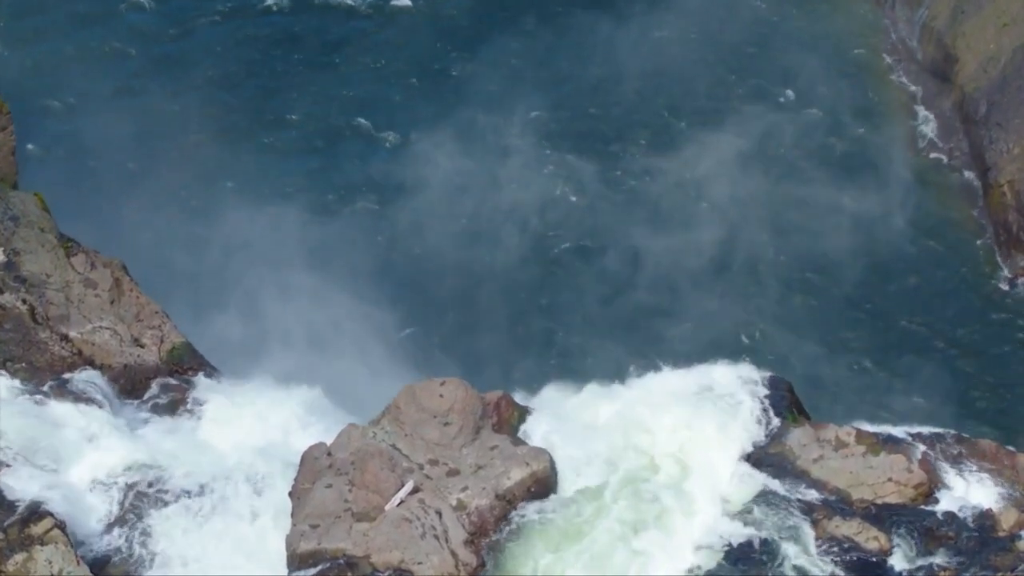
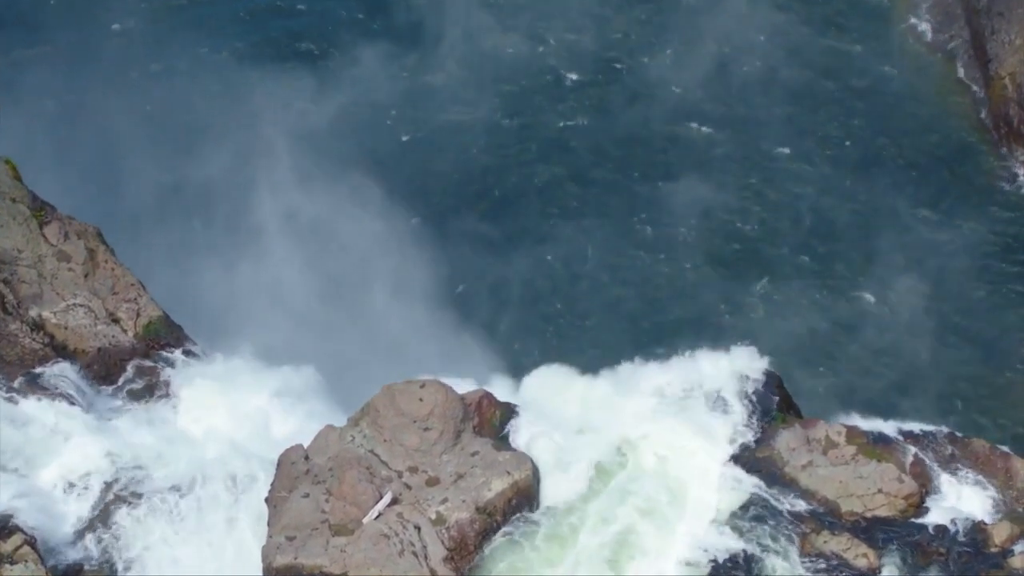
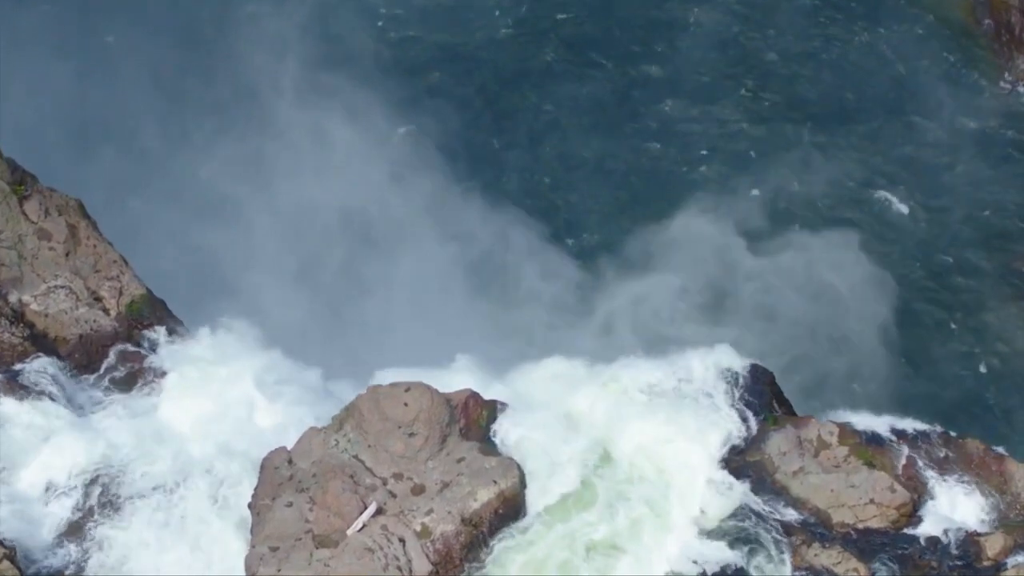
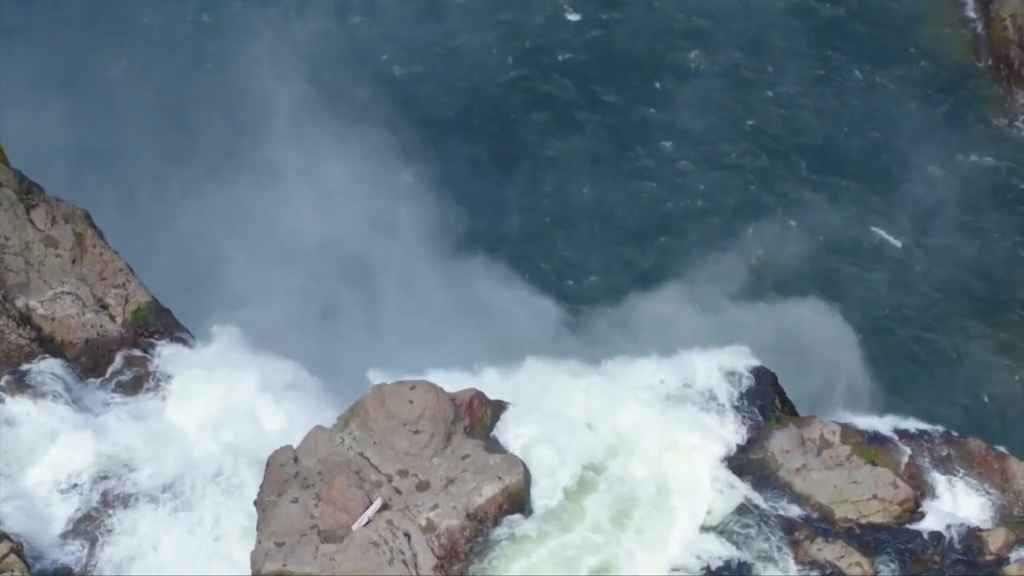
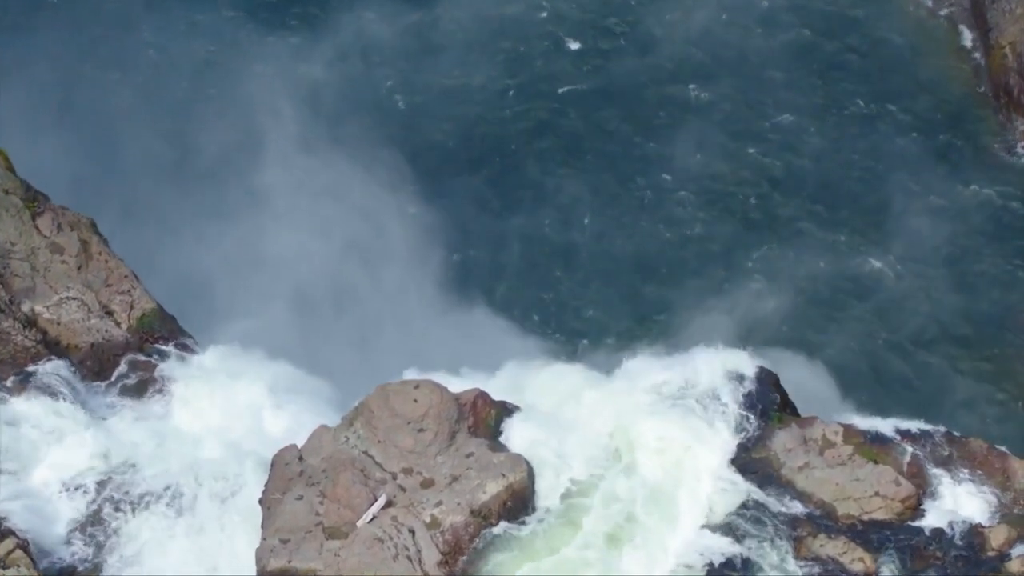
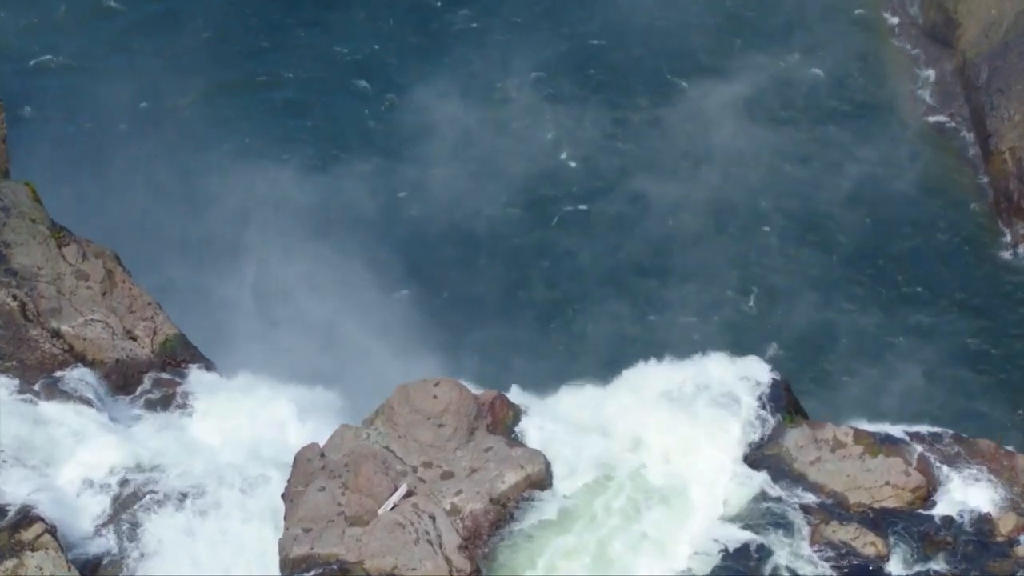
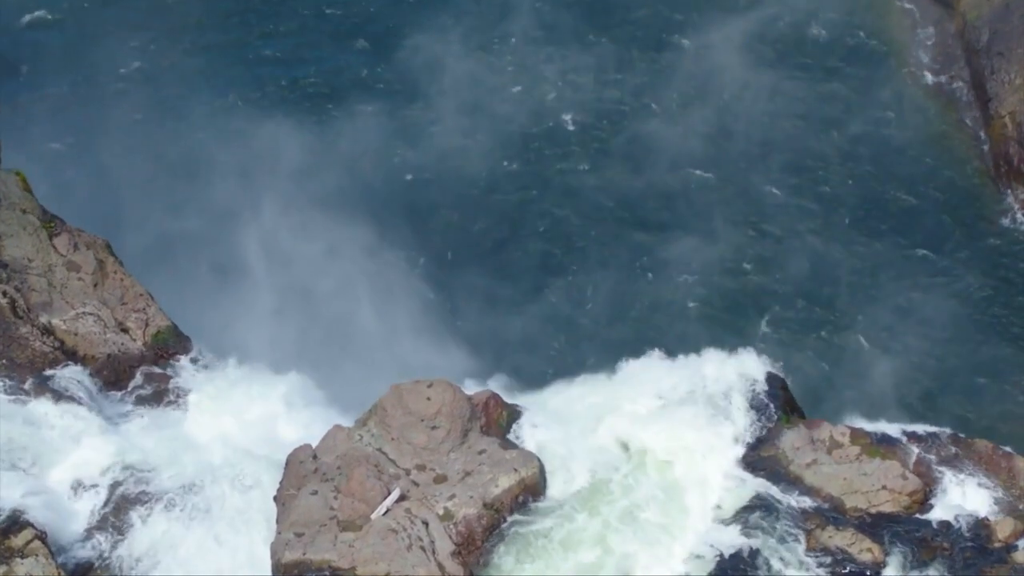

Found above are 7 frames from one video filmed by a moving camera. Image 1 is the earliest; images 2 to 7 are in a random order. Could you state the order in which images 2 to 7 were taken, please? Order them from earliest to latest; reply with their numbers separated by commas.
6, 7, 2, 5, 4, 3
